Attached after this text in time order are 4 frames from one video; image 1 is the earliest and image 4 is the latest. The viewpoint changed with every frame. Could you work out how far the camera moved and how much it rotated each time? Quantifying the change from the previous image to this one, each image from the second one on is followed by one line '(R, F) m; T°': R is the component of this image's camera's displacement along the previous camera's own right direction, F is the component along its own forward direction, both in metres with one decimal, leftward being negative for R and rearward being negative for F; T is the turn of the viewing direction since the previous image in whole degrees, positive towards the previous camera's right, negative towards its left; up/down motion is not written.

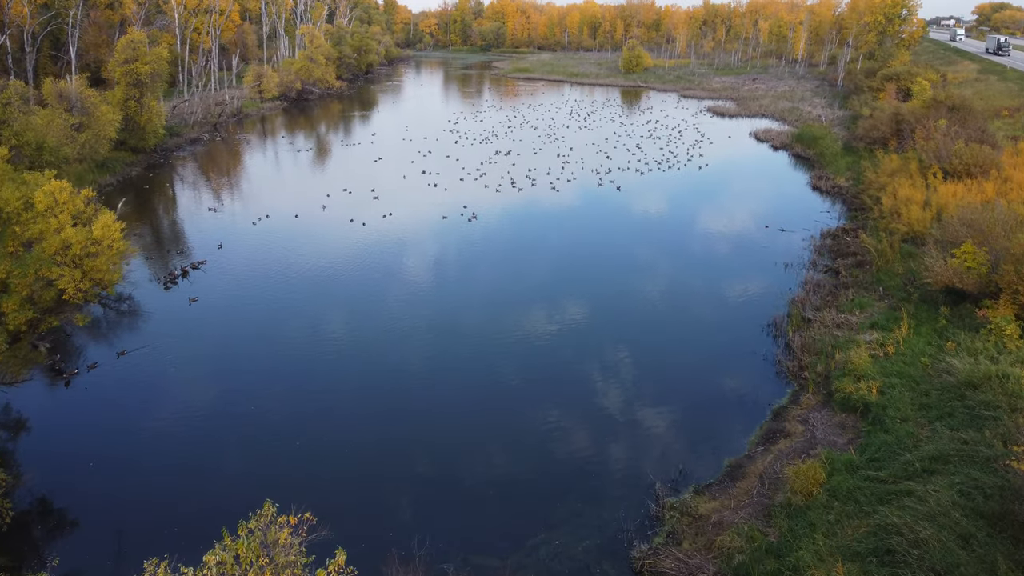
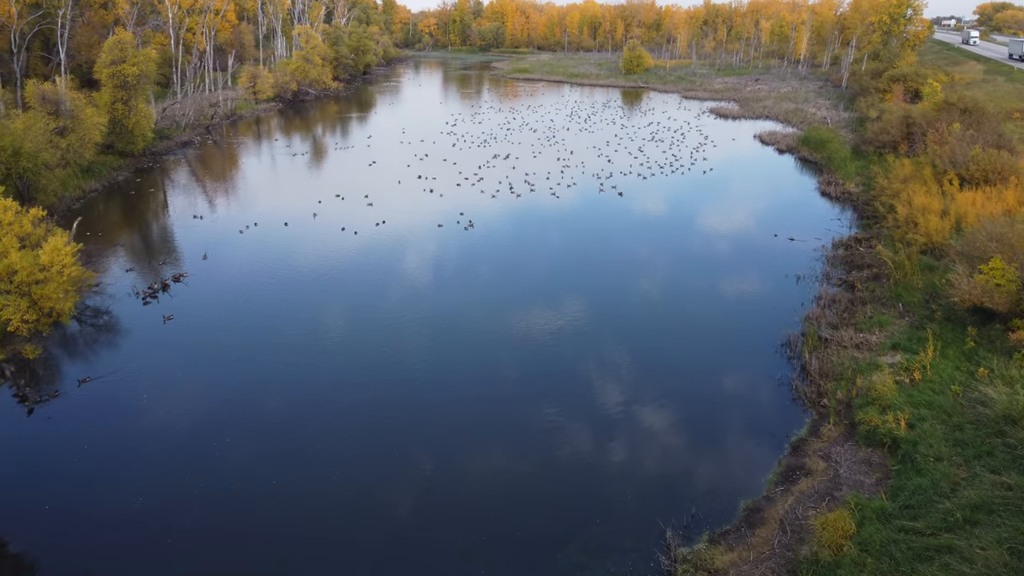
(0.0, +0.7) m; 0°
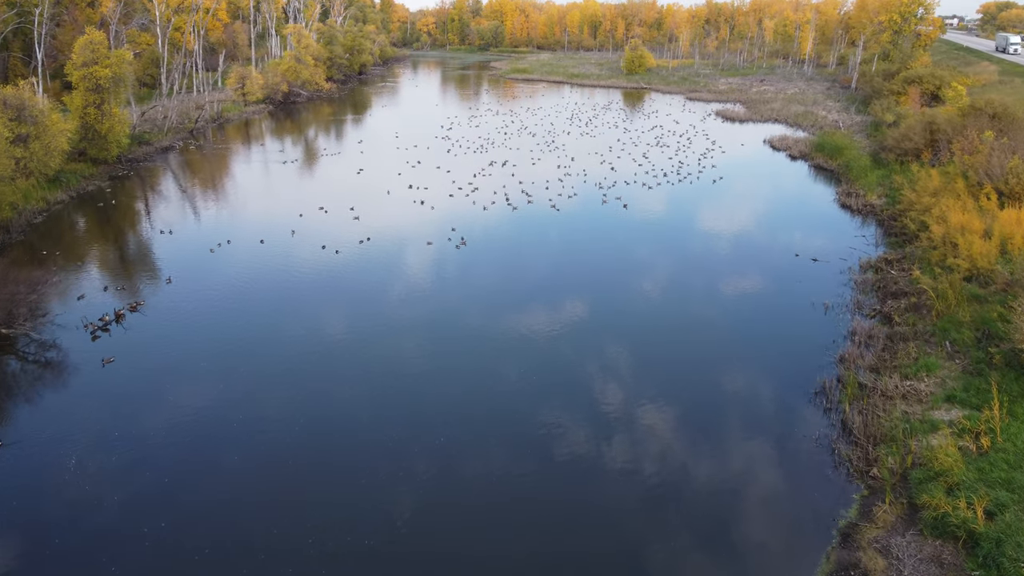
(+0.1, +1.4) m; 0°
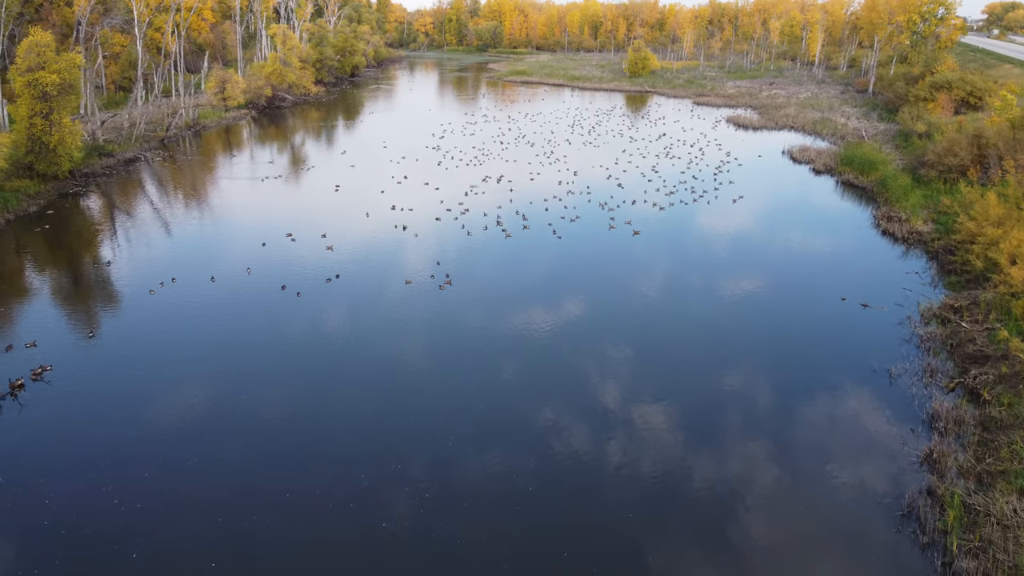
(+0.1, +2.4) m; 0°
